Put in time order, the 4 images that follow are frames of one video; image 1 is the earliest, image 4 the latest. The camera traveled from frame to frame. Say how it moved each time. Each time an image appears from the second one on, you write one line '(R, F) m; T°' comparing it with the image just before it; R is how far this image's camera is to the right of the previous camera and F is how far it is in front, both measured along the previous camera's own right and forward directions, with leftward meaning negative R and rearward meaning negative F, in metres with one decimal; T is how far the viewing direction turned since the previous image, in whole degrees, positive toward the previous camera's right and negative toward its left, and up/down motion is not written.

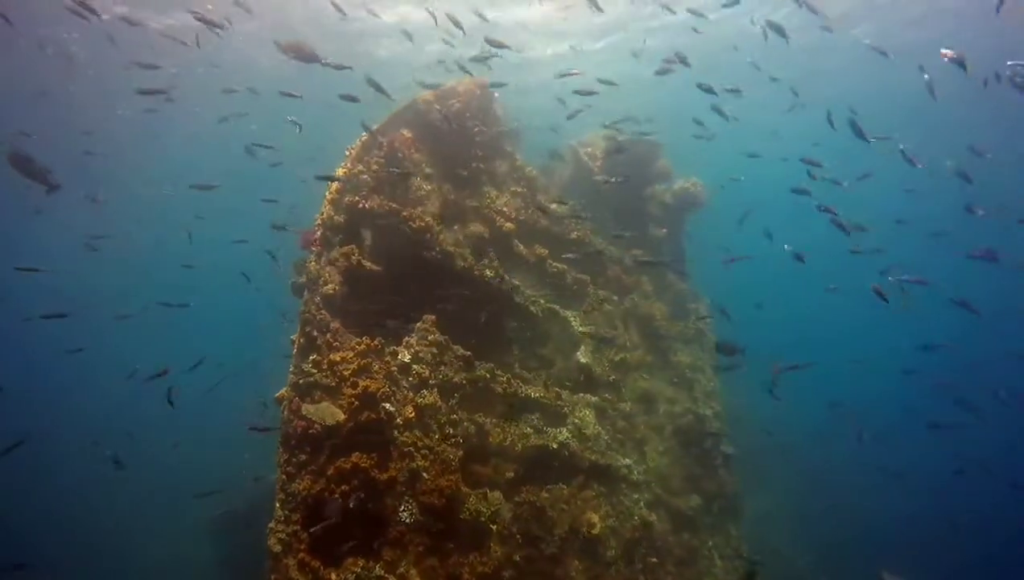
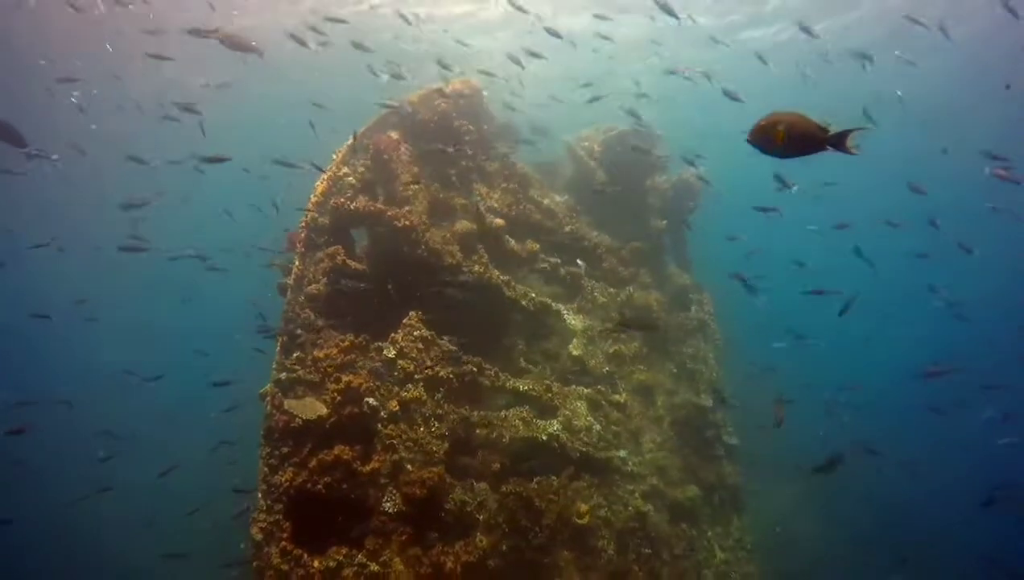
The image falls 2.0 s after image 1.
(+0.6, -0.1) m; -3°
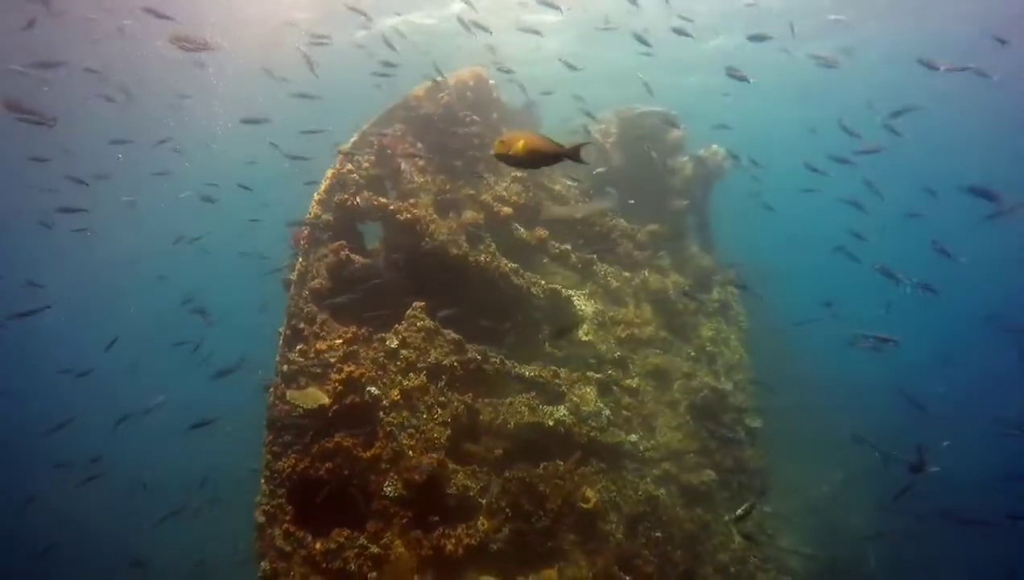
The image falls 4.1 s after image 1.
(+0.7, 0.0) m; -5°
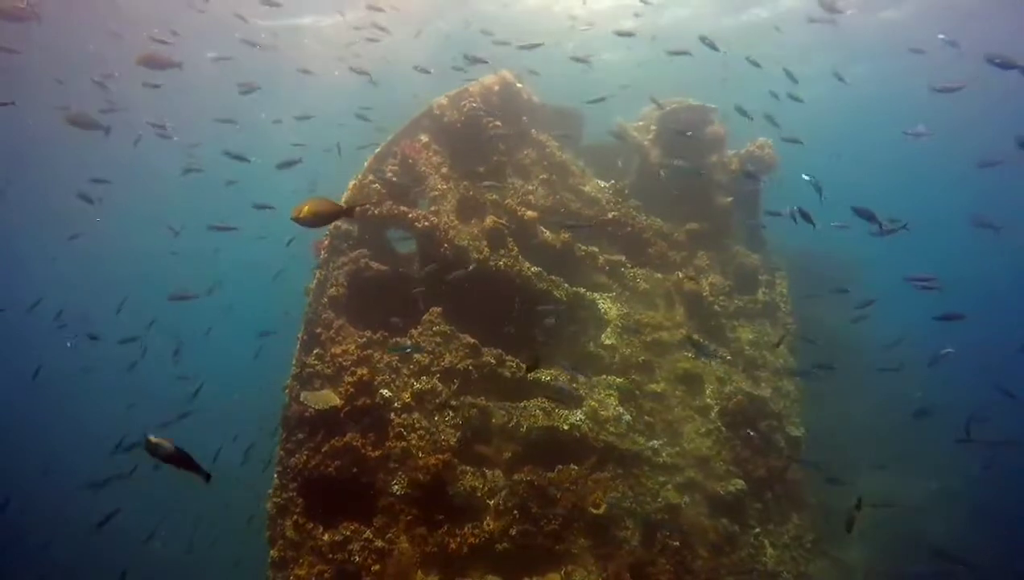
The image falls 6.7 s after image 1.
(+1.0, 0.0) m; -8°
